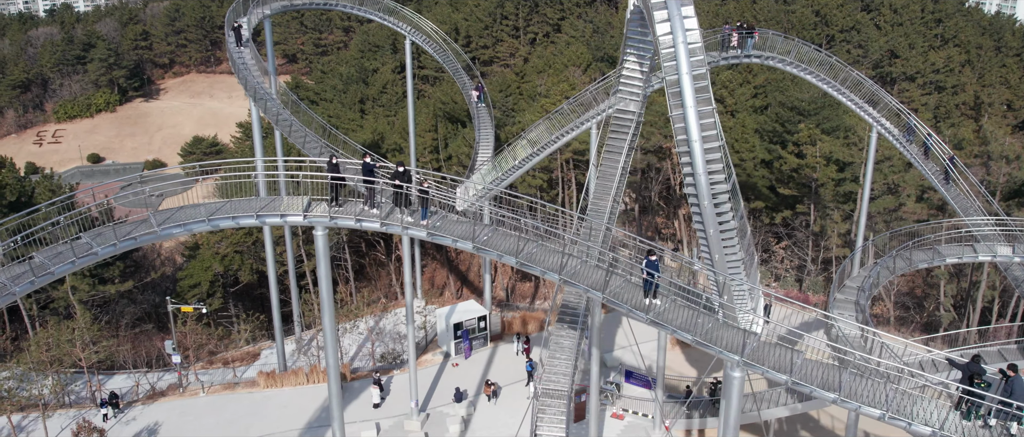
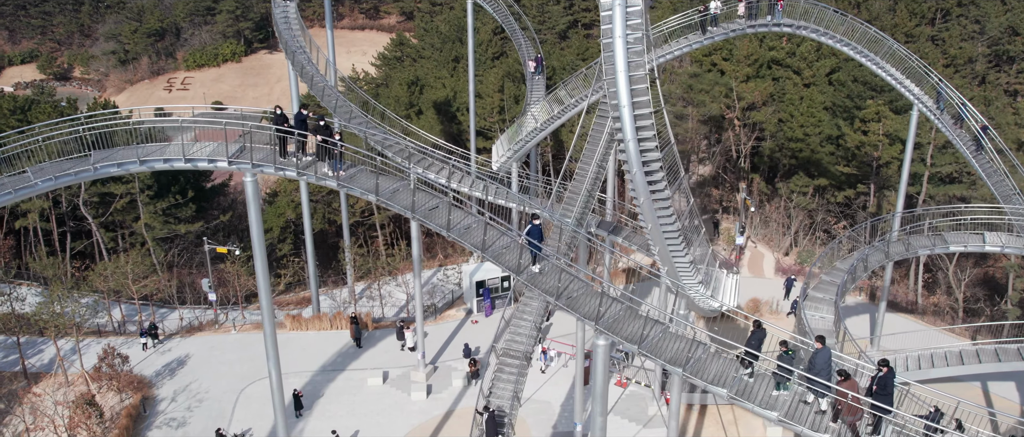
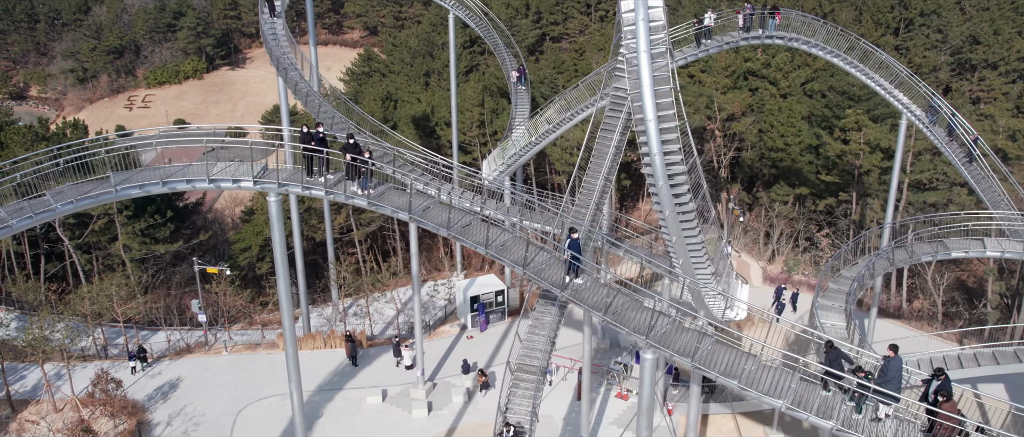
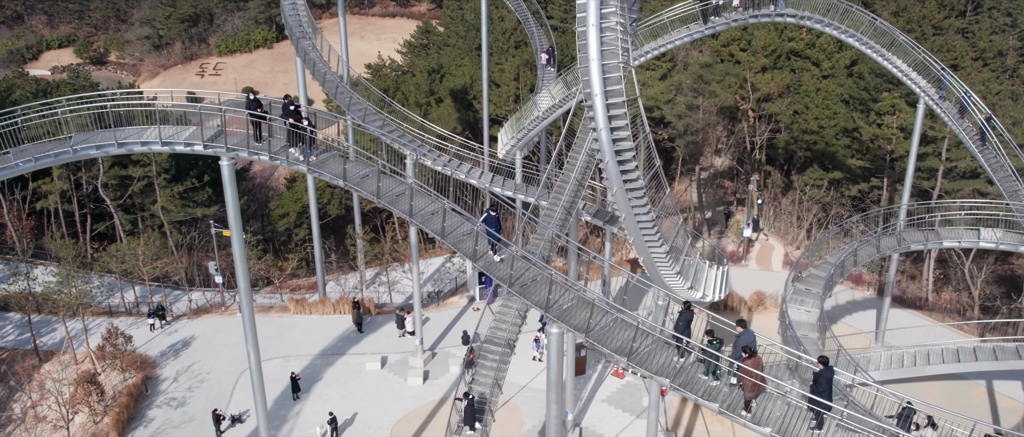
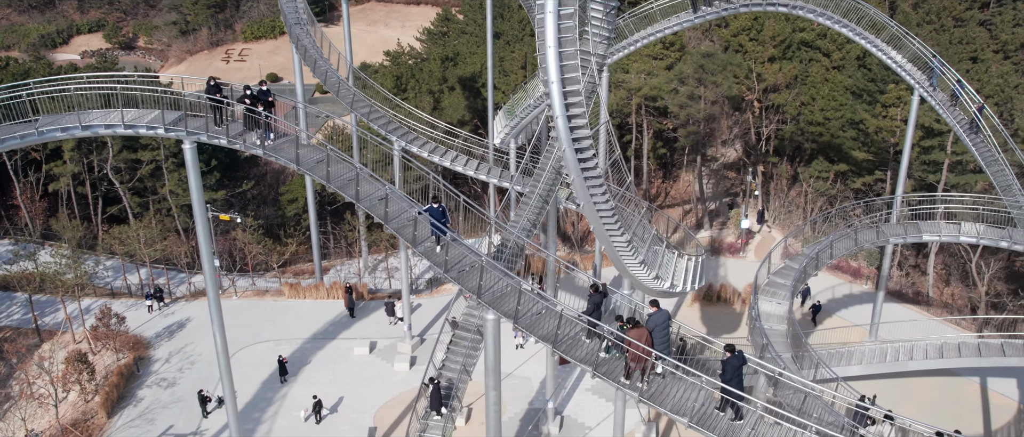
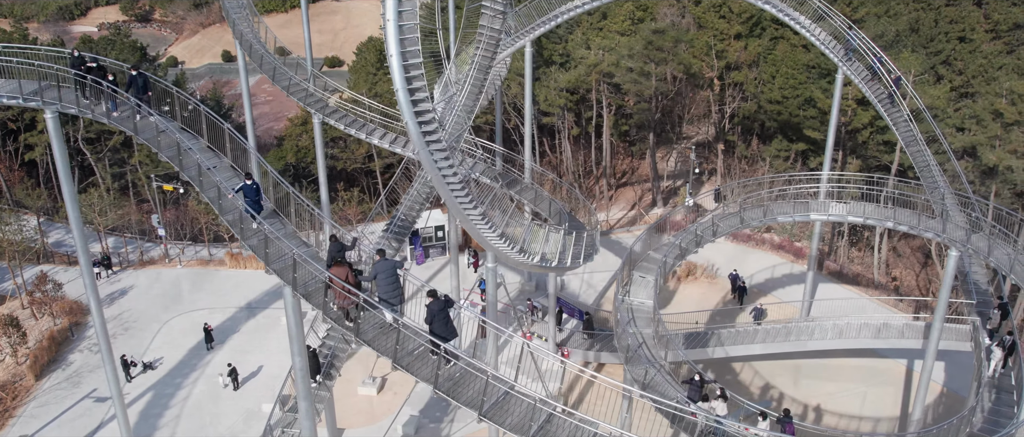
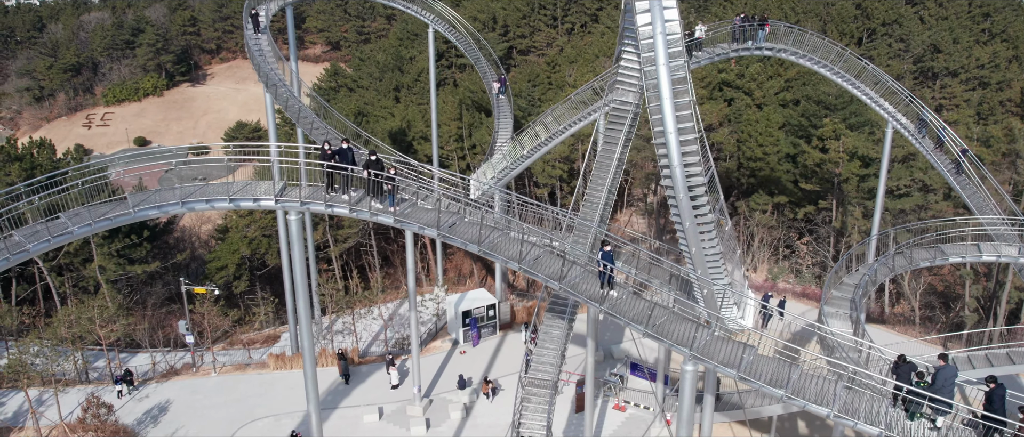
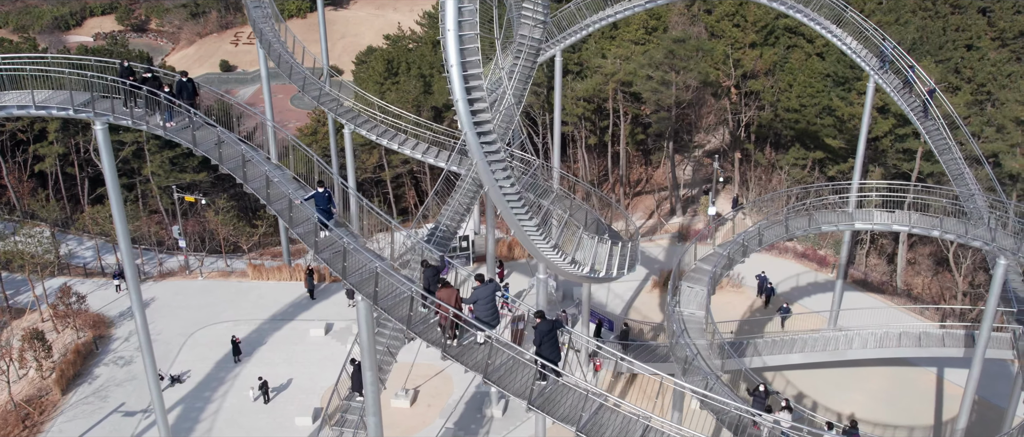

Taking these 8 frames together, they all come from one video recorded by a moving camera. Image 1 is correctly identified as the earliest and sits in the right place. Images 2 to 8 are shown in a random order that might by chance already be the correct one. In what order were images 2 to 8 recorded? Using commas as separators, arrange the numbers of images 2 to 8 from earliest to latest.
7, 3, 2, 4, 5, 8, 6
